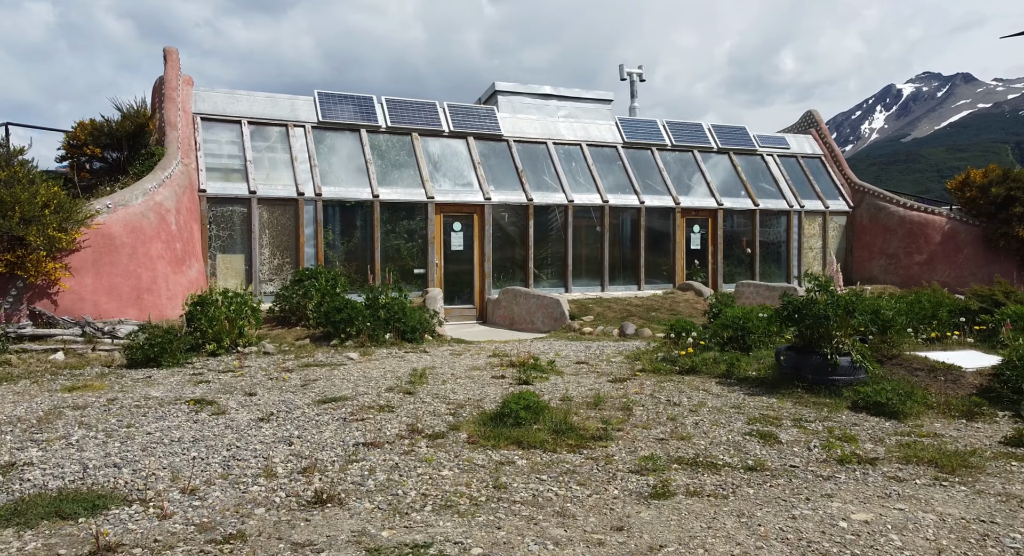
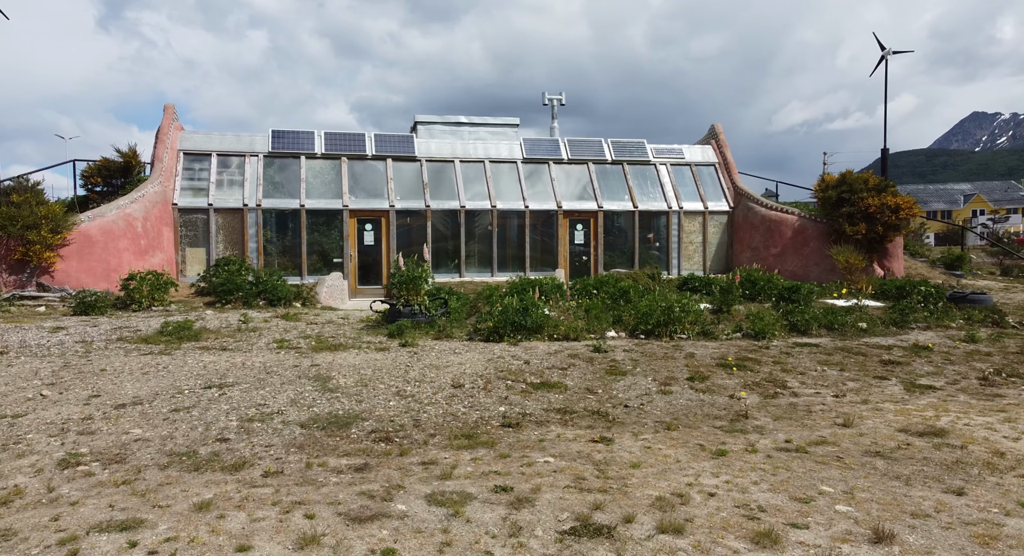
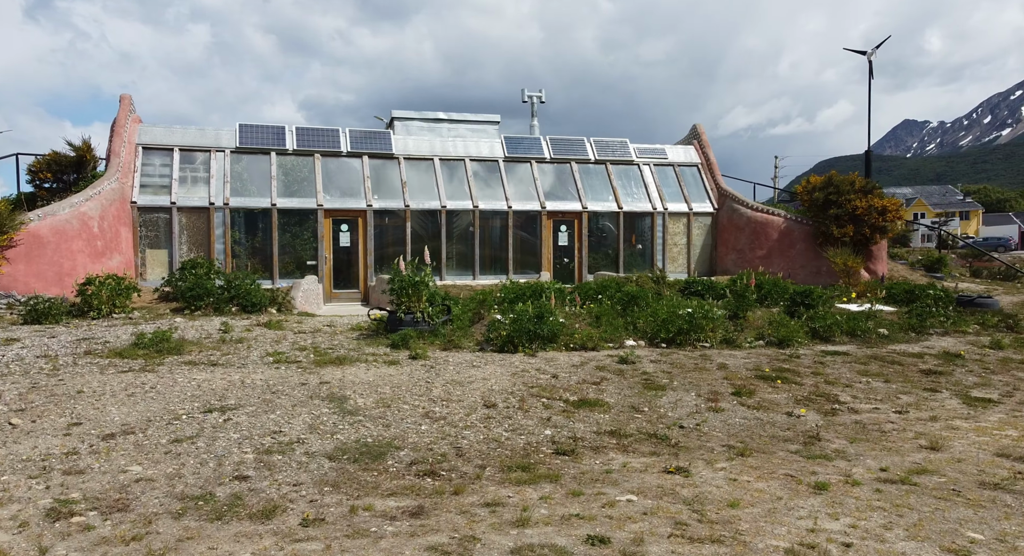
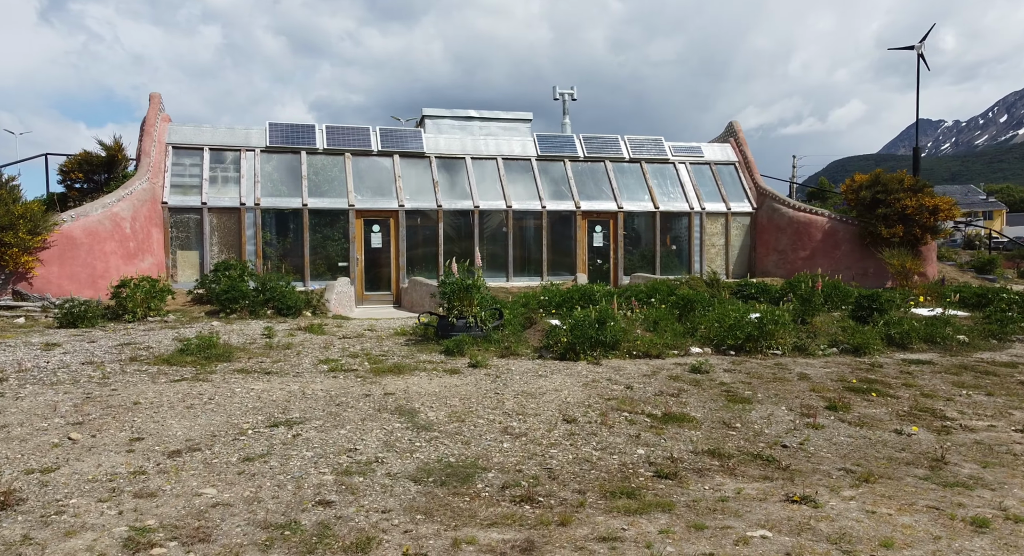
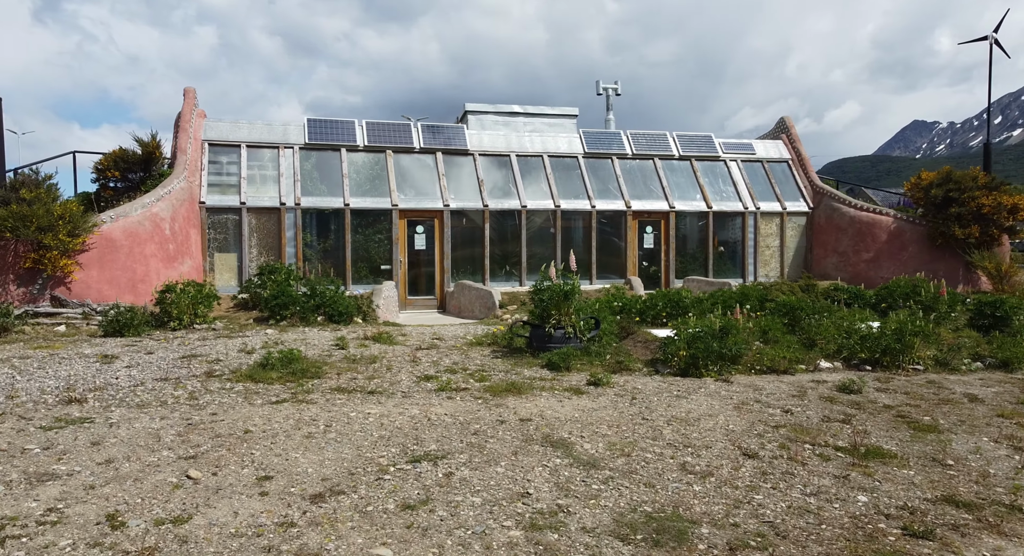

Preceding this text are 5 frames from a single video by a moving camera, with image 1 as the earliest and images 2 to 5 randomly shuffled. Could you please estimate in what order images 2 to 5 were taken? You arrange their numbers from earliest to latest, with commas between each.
5, 4, 3, 2
